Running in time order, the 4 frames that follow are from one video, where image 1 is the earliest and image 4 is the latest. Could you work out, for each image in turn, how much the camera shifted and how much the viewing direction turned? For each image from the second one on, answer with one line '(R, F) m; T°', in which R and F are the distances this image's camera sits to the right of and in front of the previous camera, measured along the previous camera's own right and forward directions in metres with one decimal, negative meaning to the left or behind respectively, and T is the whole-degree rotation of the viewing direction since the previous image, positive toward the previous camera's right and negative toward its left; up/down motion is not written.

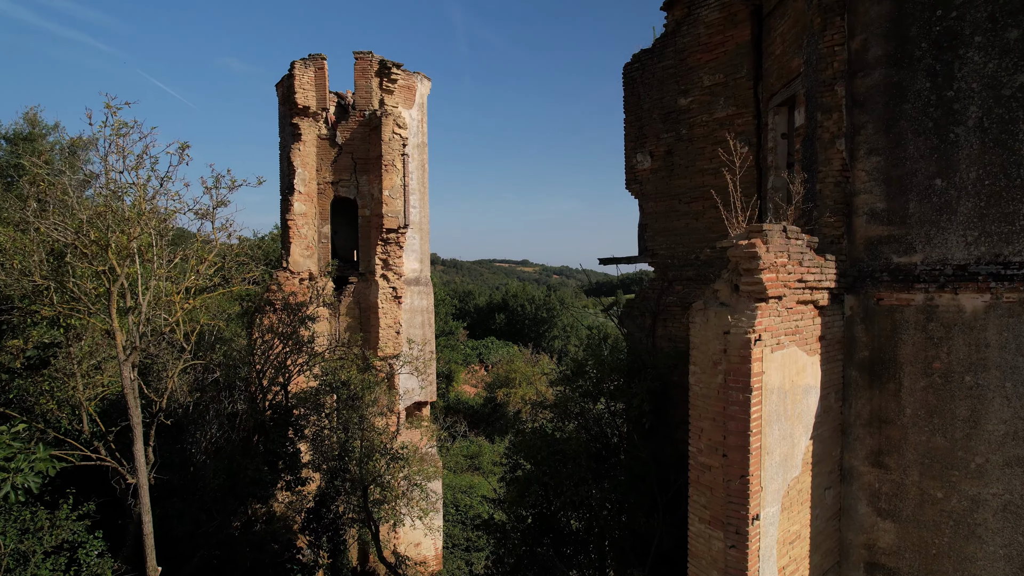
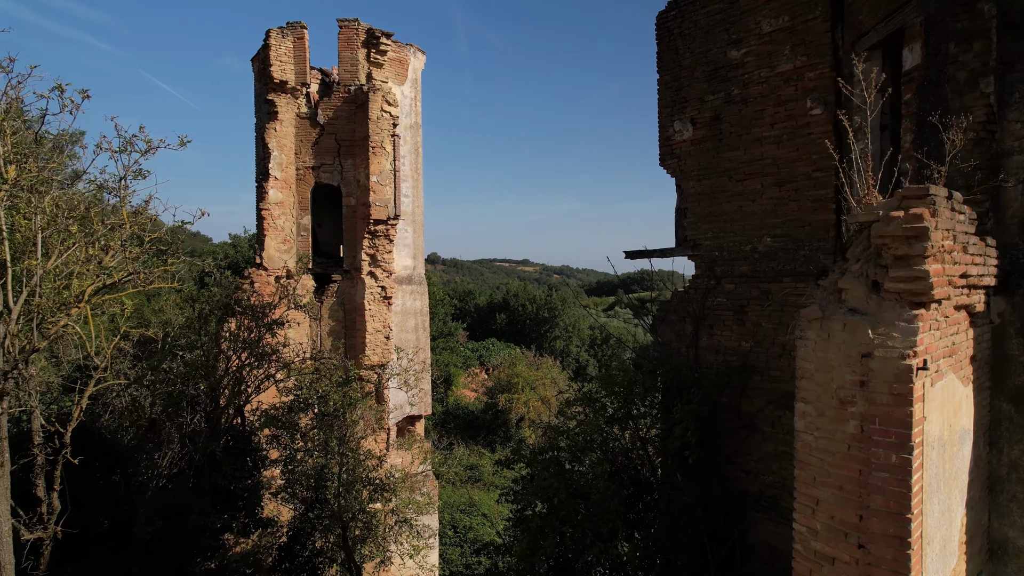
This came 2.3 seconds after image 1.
(-0.1, +1.3) m; 0°
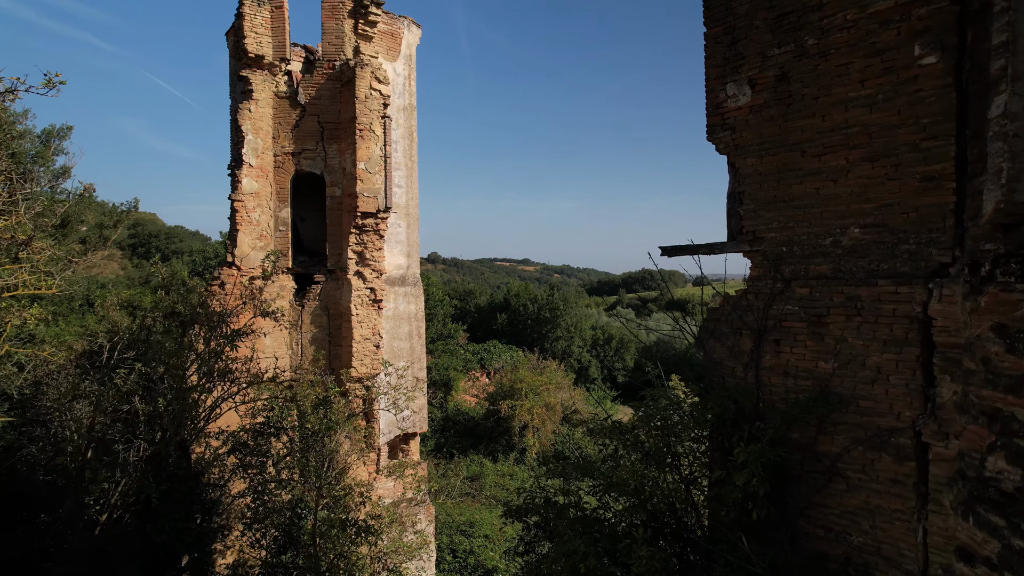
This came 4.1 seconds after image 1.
(-0.2, +1.1) m; 0°
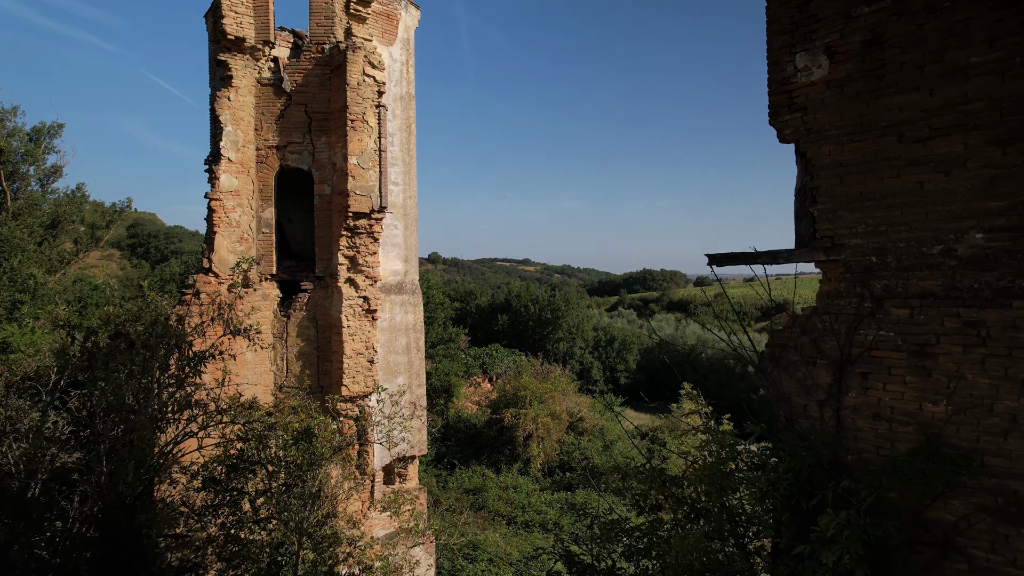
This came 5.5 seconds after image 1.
(-0.2, +0.9) m; 0°
